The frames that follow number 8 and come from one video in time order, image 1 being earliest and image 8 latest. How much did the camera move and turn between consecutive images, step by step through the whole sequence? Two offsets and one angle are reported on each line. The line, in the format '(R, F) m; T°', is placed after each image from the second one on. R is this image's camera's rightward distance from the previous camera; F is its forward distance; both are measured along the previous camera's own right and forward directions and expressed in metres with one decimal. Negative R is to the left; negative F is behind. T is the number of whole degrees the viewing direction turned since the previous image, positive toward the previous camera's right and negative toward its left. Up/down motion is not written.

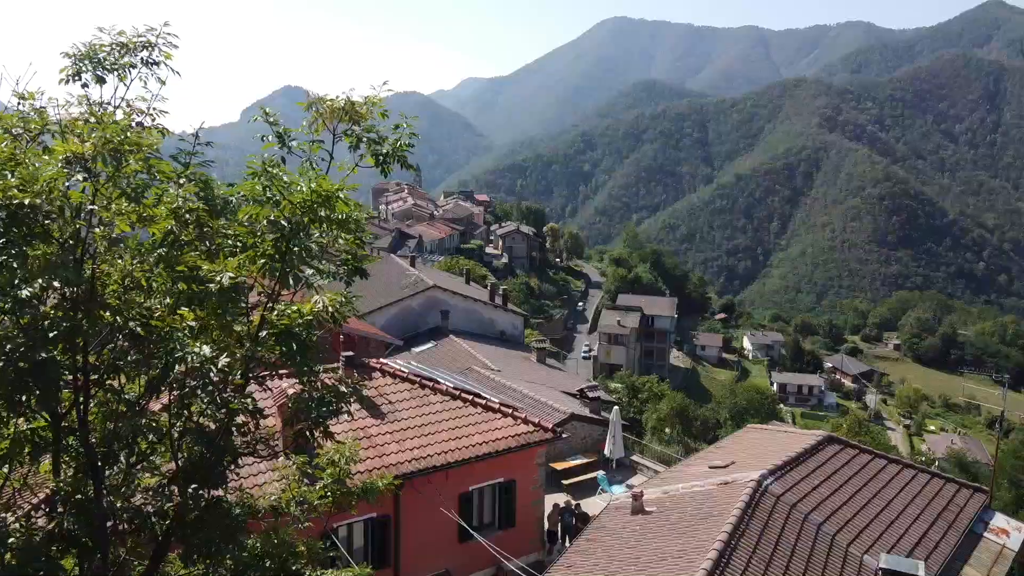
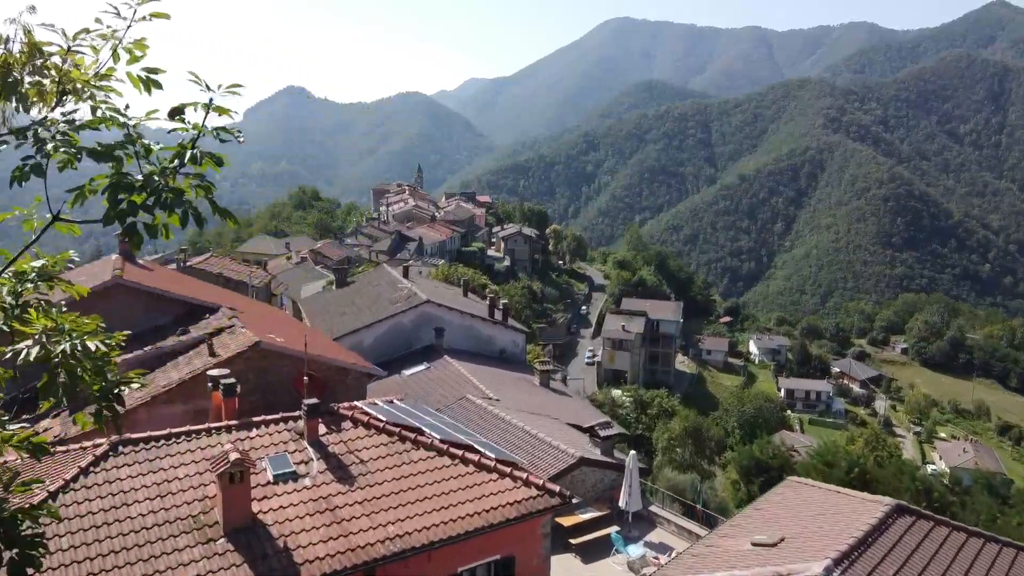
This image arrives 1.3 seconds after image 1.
(0.0, +0.8) m; 0°
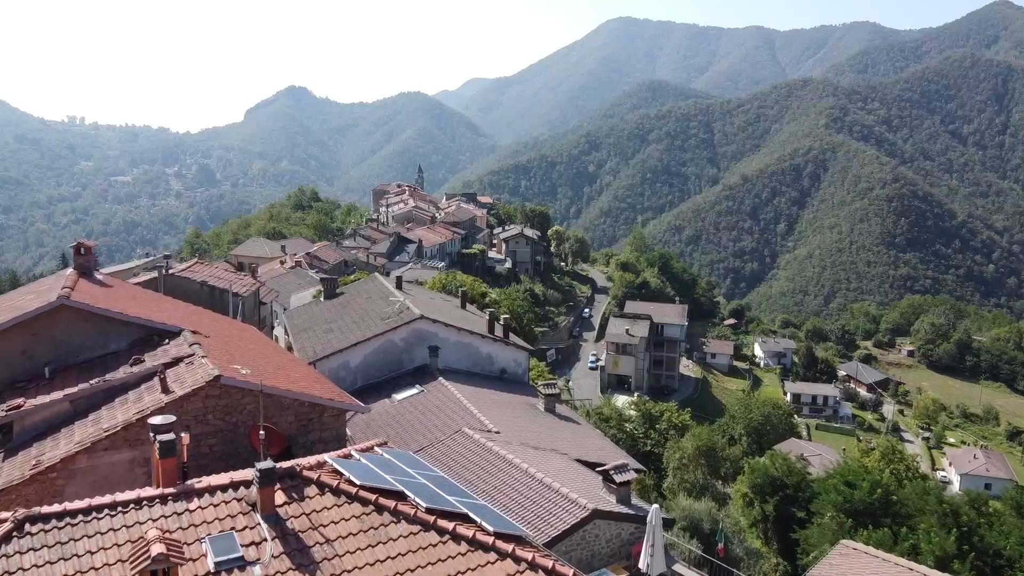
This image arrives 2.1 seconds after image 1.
(0.0, +0.7) m; 0°
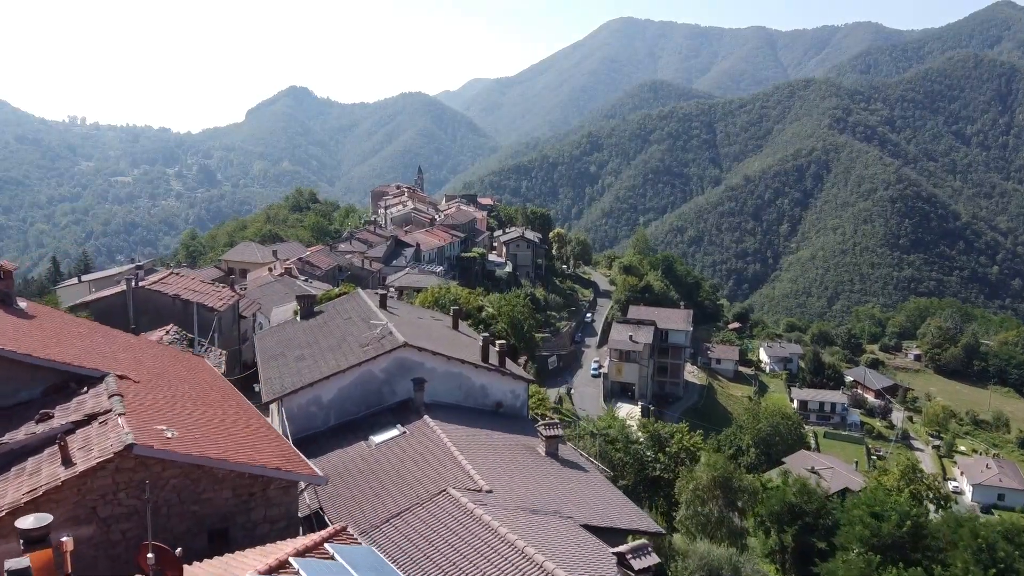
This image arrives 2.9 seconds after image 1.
(0.0, +1.0) m; 0°
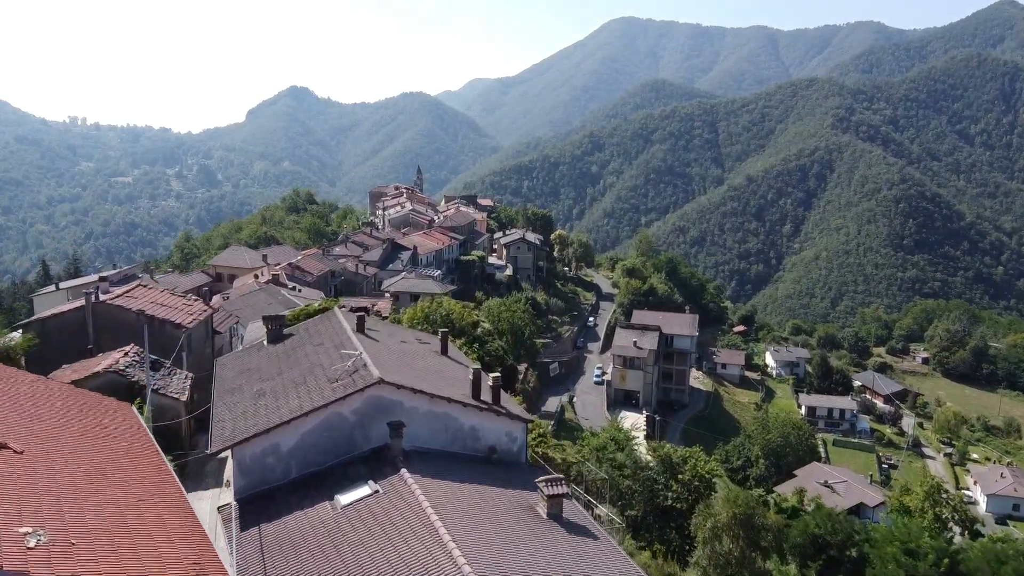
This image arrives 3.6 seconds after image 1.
(+0.1, +1.1) m; 0°
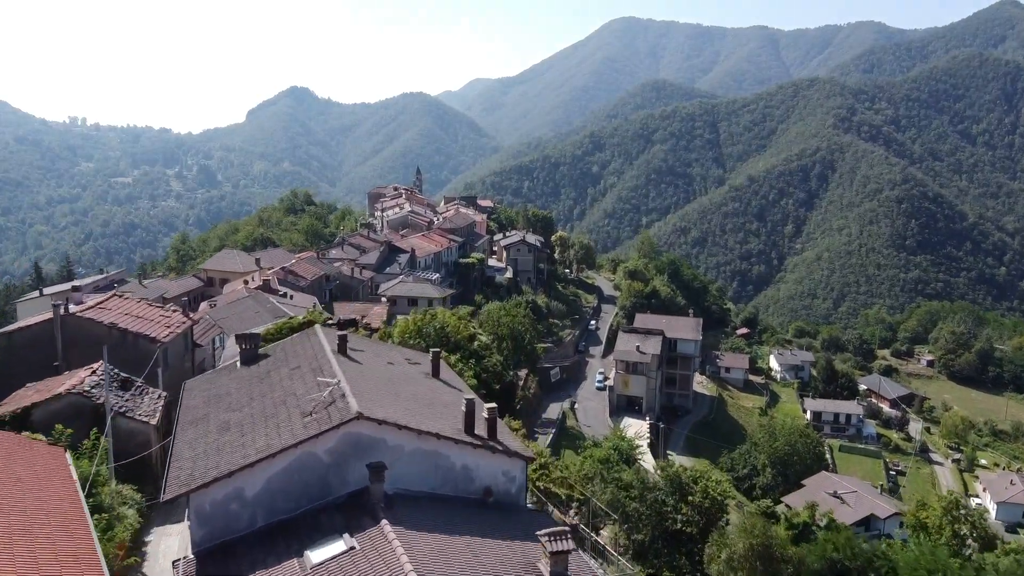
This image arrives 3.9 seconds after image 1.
(0.0, +0.7) m; 0°
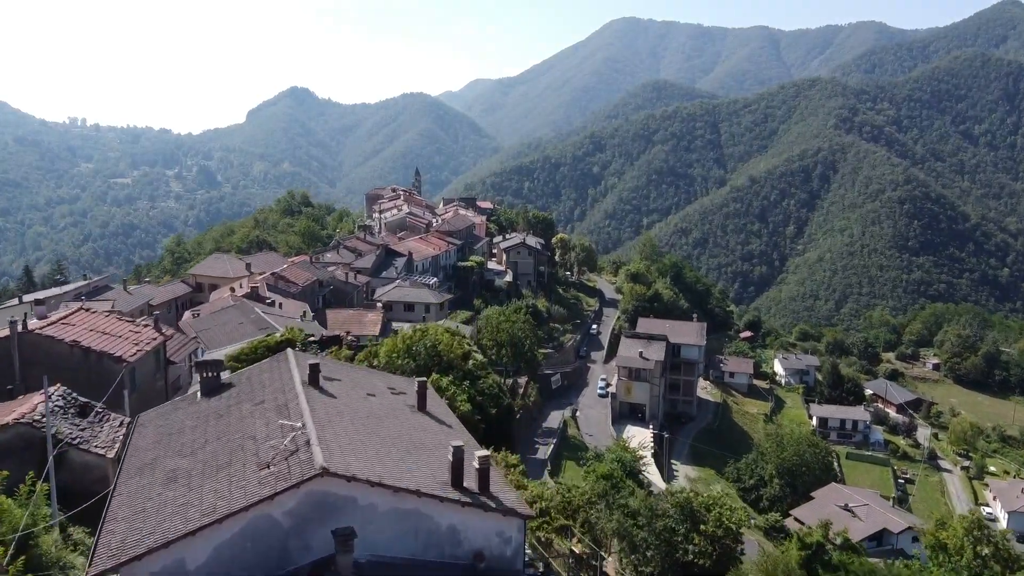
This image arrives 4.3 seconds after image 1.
(0.0, +0.8) m; 0°
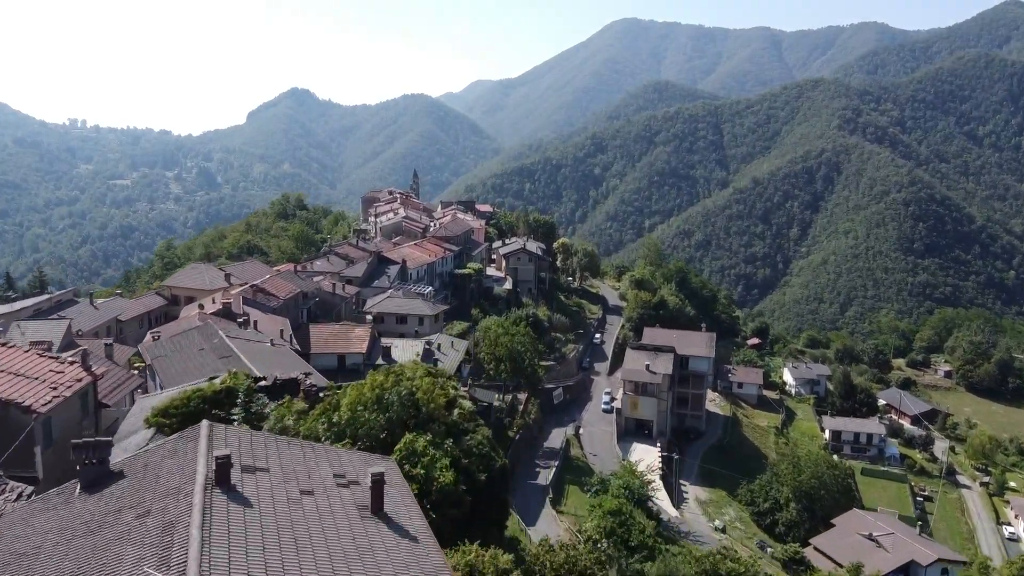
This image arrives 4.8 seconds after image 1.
(+0.1, +1.6) m; 0°
